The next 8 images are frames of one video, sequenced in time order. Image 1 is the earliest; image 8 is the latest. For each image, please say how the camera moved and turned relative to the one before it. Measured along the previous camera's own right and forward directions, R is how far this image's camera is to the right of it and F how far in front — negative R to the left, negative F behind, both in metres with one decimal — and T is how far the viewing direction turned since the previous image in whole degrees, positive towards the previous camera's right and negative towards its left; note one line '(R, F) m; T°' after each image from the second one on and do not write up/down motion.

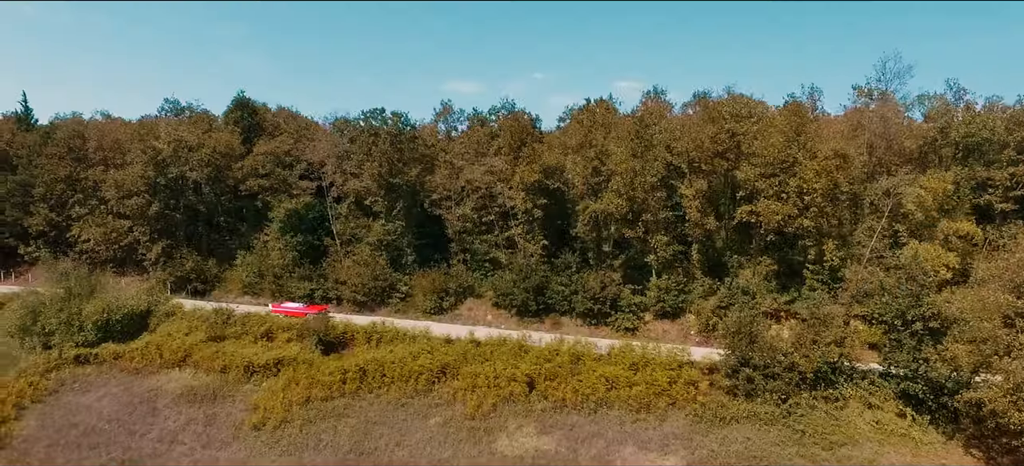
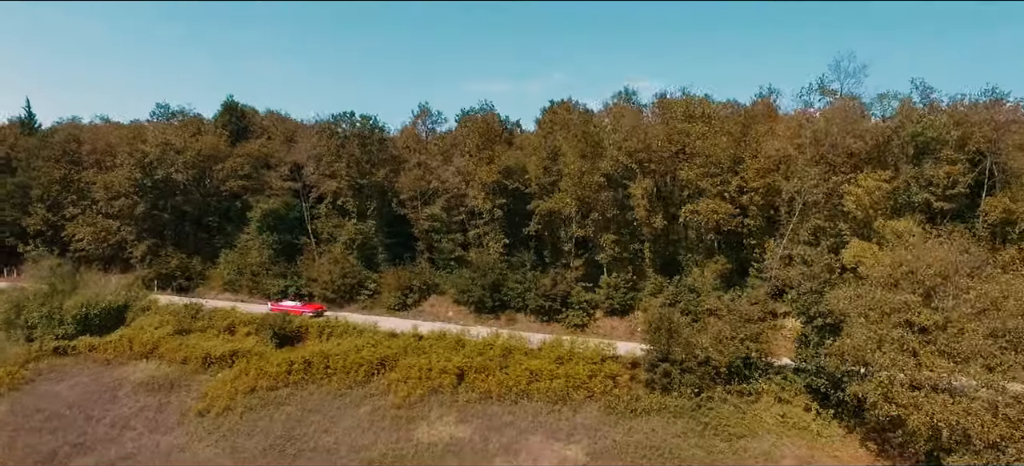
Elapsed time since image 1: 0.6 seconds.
(+3.3, -0.8) m; -2°
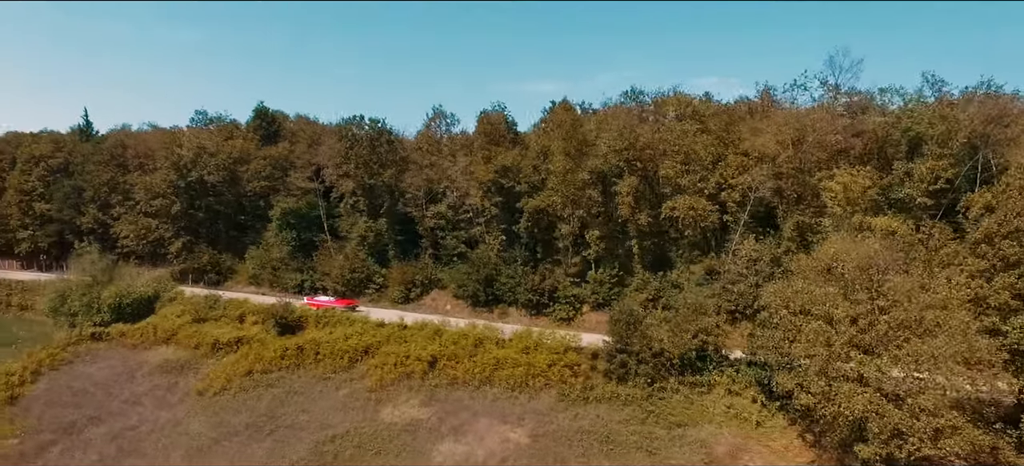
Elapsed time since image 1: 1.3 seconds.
(+3.3, -1.0) m; -5°
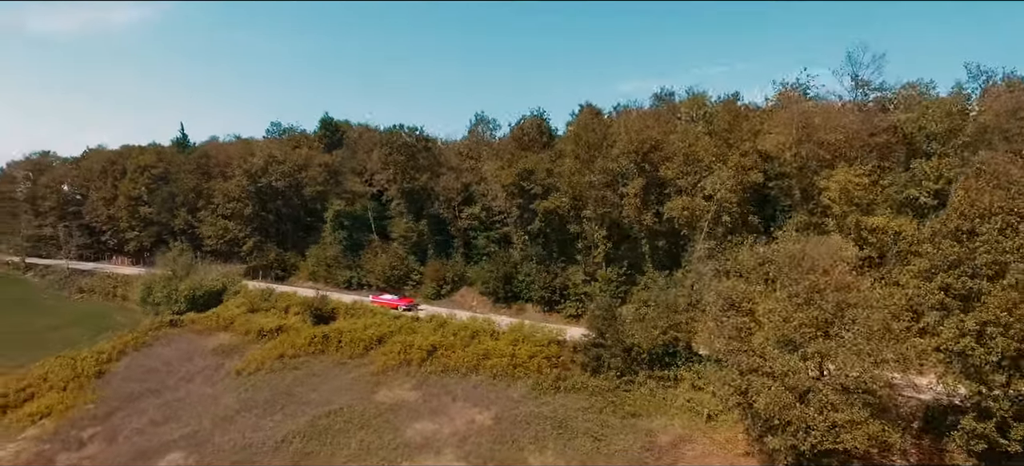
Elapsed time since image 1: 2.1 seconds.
(+4.2, -1.4) m; -9°
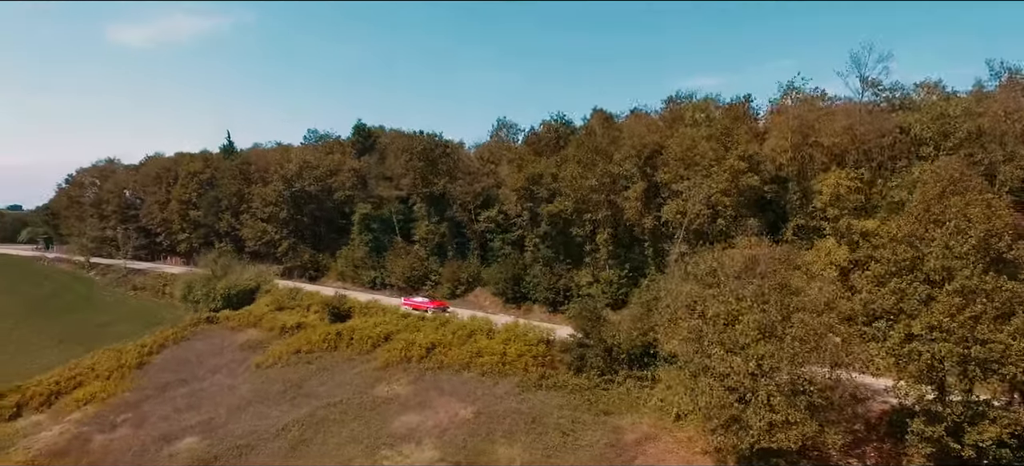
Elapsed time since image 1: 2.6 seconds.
(+2.5, -0.9) m; -5°
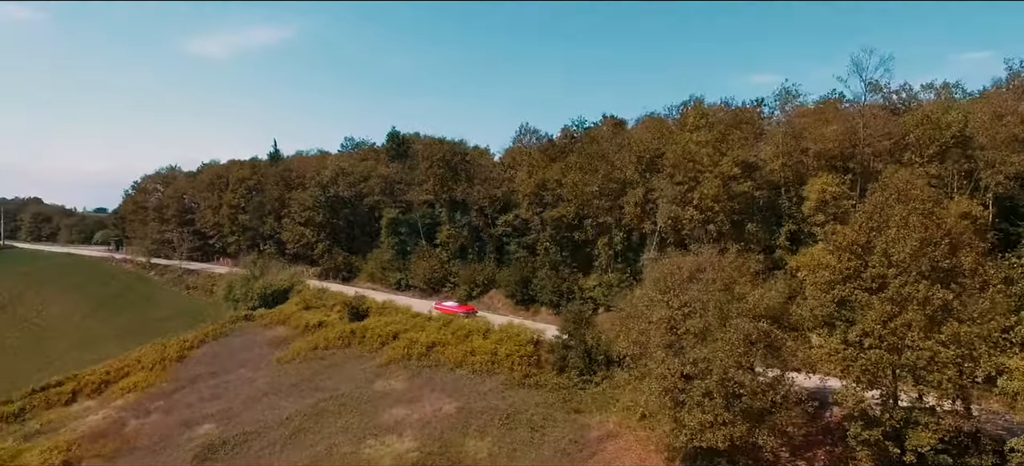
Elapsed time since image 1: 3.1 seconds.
(+2.8, -1.1) m; -5°
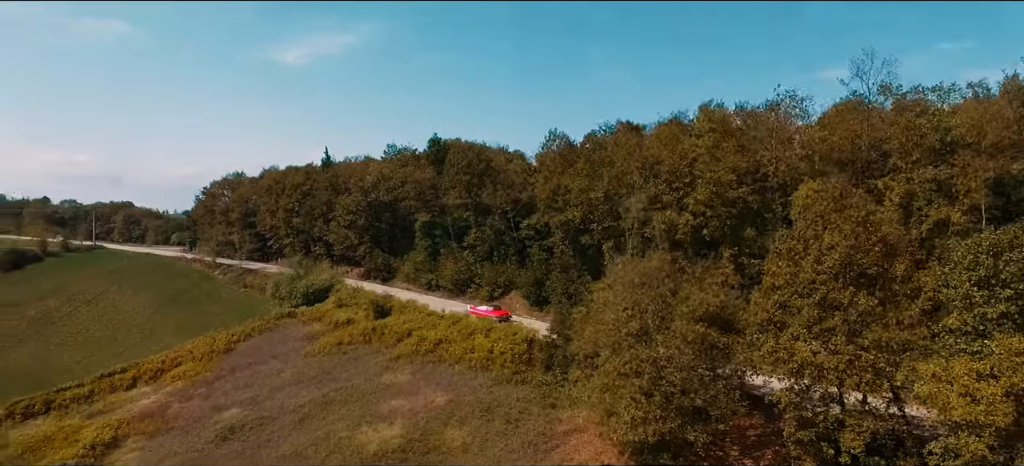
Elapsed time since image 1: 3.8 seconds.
(+3.2, -1.3) m; -6°
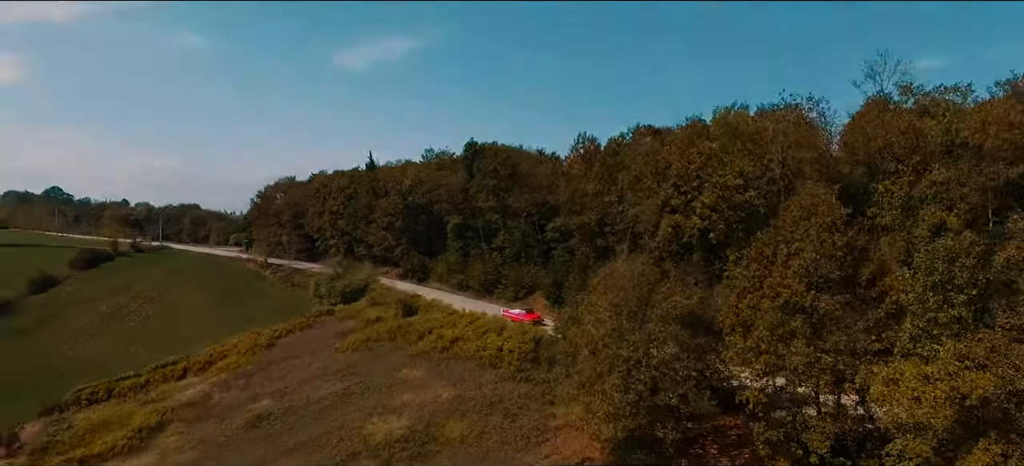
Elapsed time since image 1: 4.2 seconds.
(+2.1, -1.0) m; -5°
